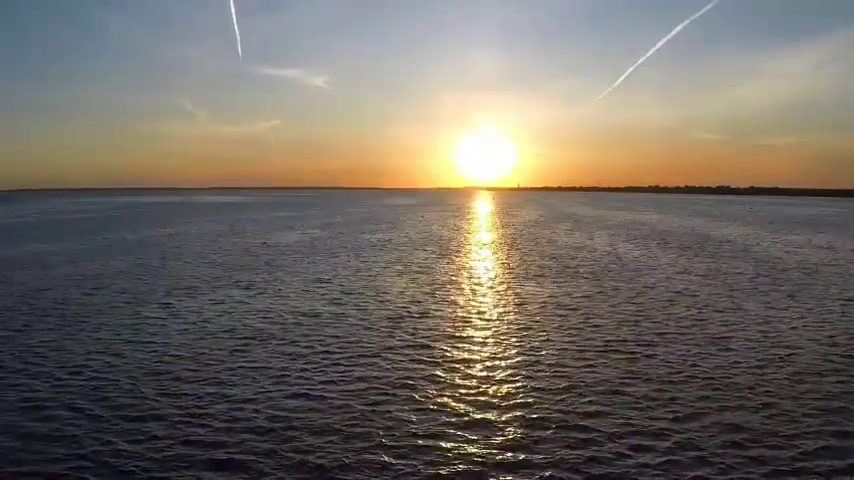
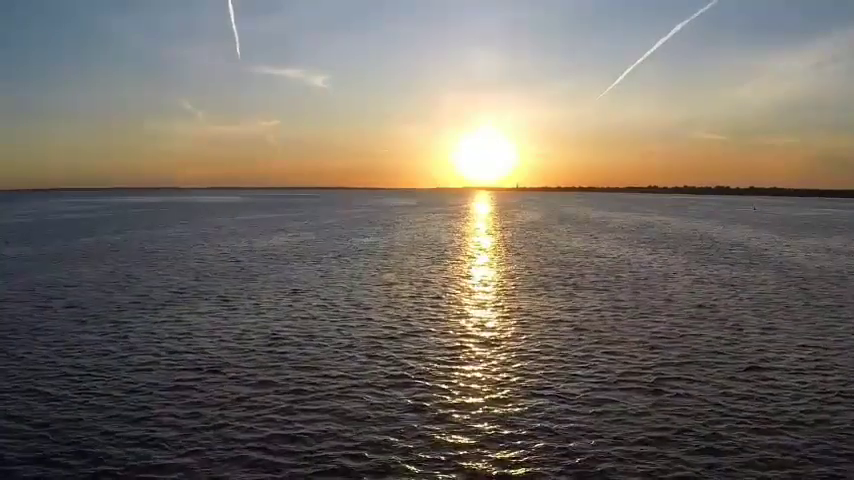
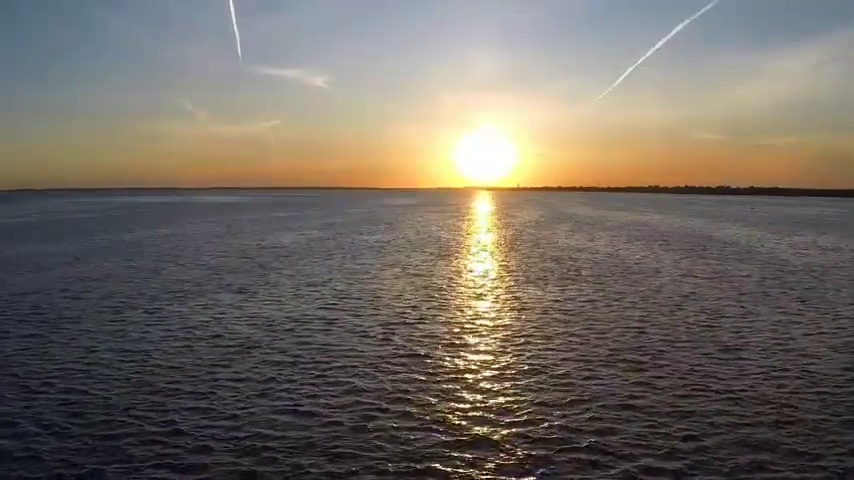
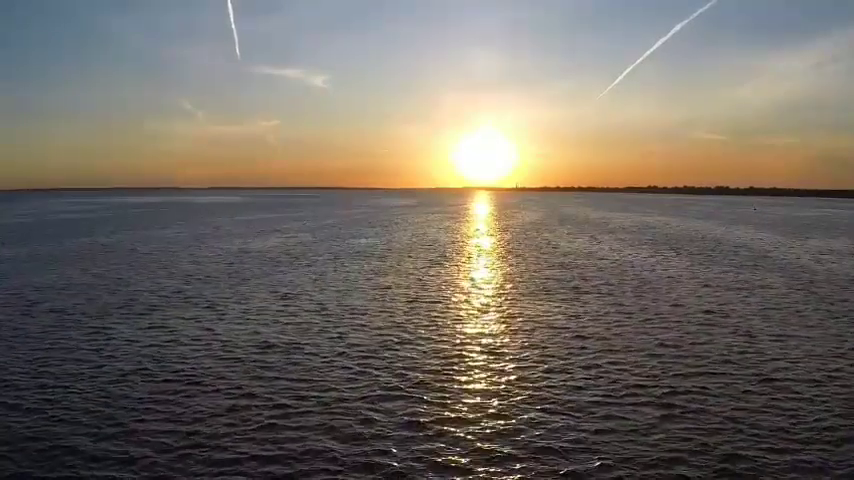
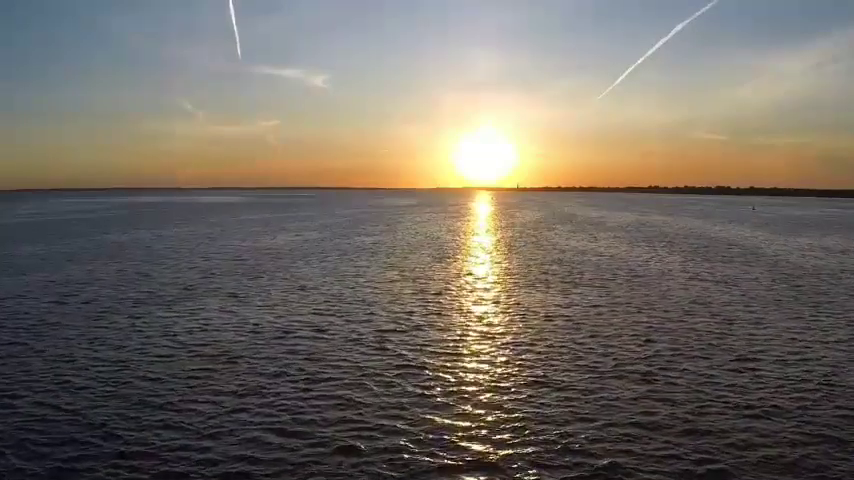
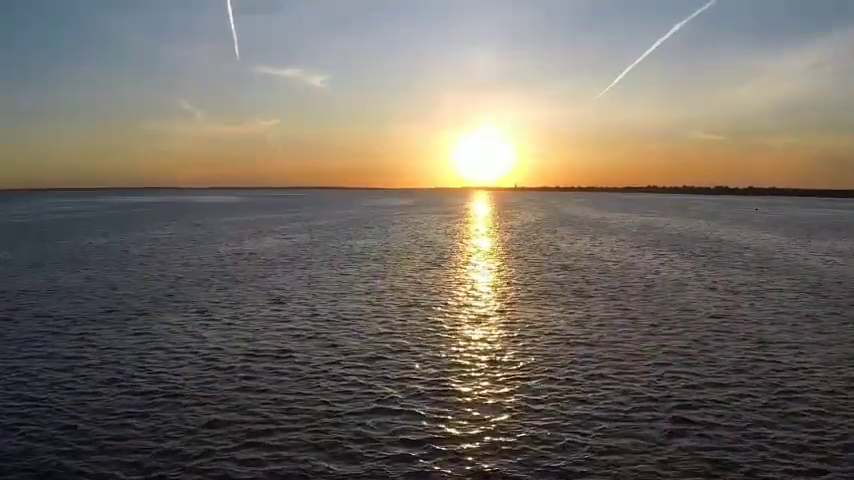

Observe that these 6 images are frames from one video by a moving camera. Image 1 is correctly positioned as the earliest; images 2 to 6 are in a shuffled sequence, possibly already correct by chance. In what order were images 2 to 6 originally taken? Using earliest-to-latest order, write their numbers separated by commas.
3, 5, 2, 4, 6
